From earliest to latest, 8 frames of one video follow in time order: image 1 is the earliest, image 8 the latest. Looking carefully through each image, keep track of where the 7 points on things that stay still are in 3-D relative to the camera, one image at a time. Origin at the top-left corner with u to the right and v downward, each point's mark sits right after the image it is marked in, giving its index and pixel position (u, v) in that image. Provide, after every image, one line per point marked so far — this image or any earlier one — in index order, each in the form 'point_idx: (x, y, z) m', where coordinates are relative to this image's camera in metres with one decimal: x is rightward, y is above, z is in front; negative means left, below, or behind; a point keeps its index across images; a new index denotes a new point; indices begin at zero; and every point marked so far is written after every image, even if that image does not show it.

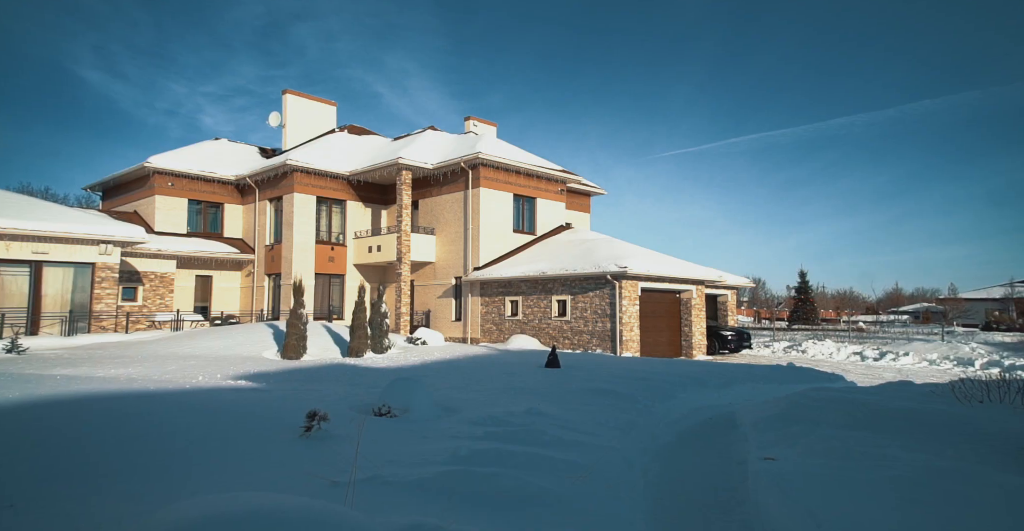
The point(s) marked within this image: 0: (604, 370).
0: (+2.1, -2.6, +15.9) m
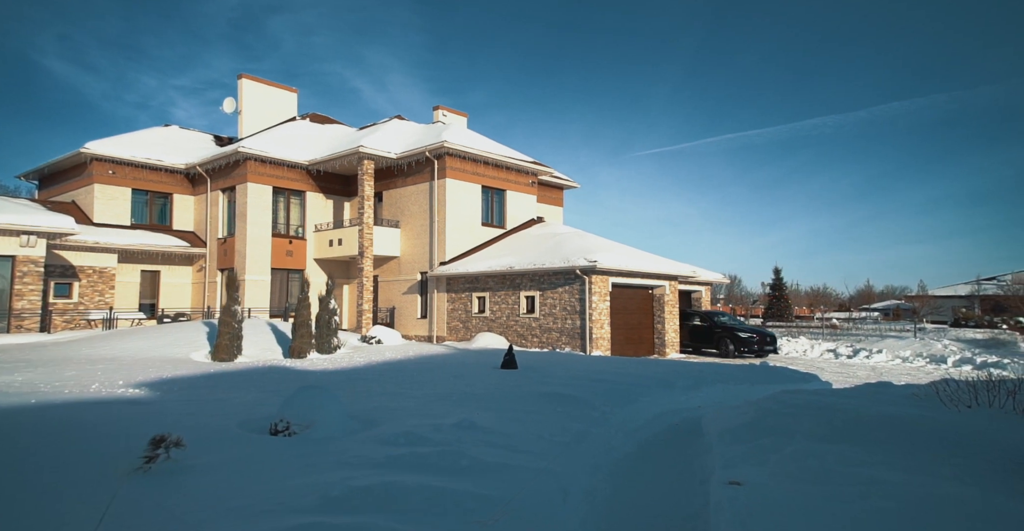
0: (+1.2, -2.5, +15.1) m
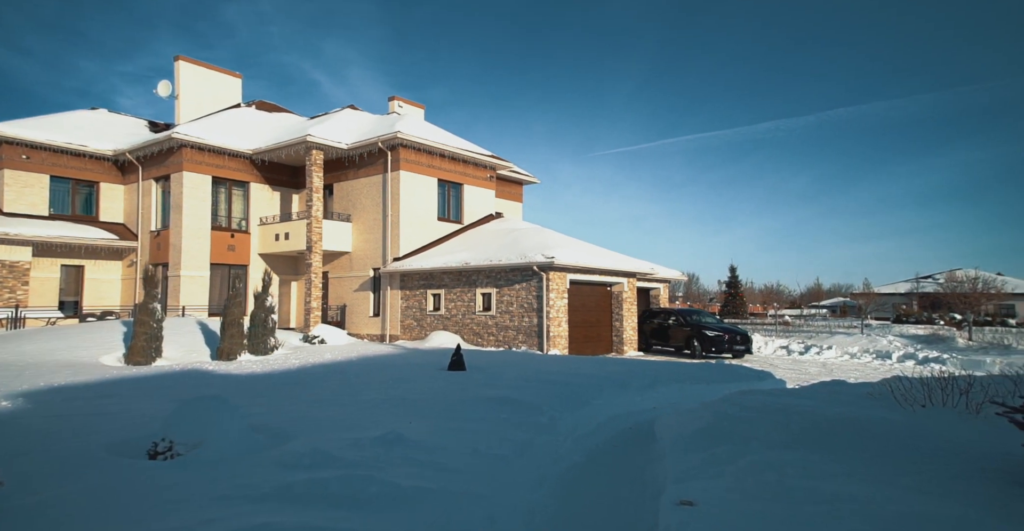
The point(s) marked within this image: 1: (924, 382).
0: (+0.1, -2.4, +14.5) m
1: (+9.1, -2.6, +14.6) m
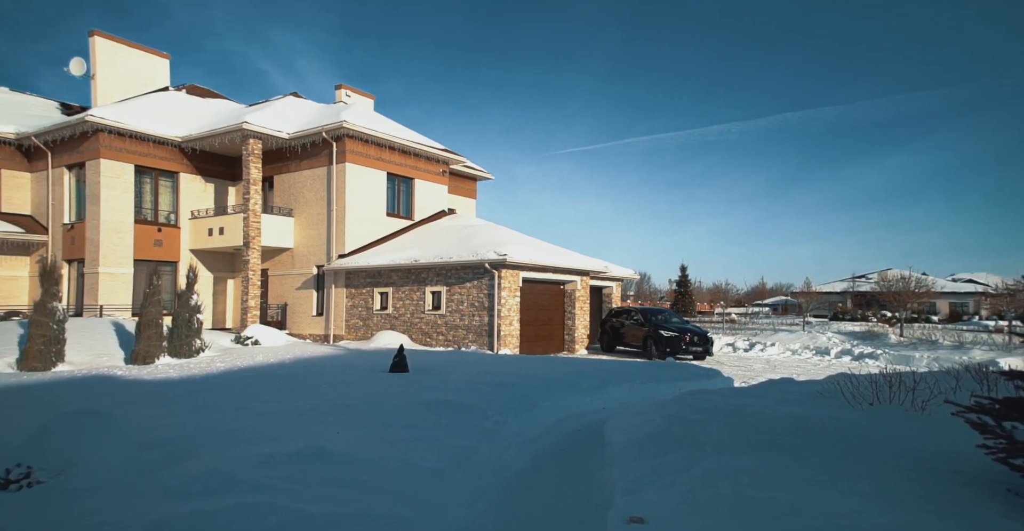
0: (-1.1, -2.3, +13.9) m
1: (+8.0, -2.6, +14.6) m
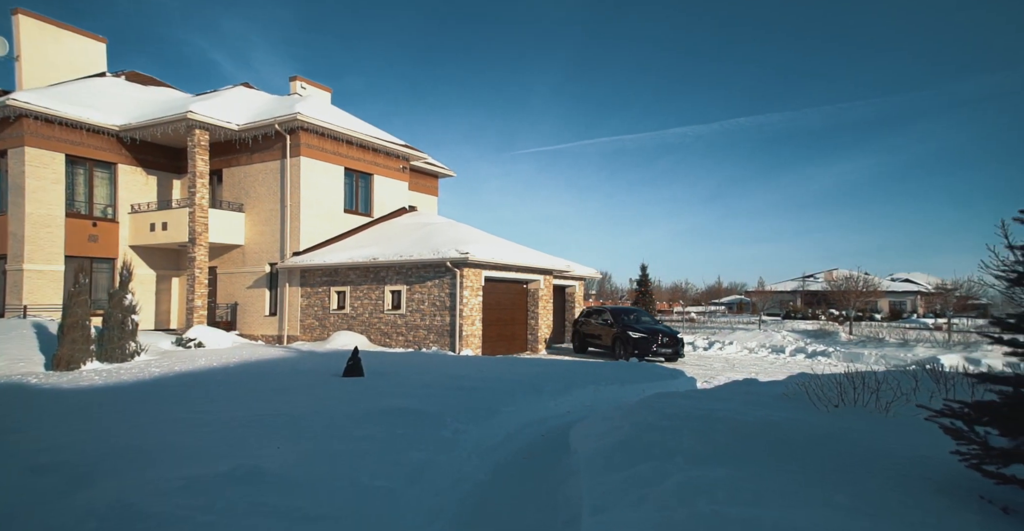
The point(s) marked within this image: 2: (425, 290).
0: (-1.9, -2.3, +13.3) m
1: (+7.1, -2.6, +14.5) m
2: (-2.7, -0.8, +19.8) m
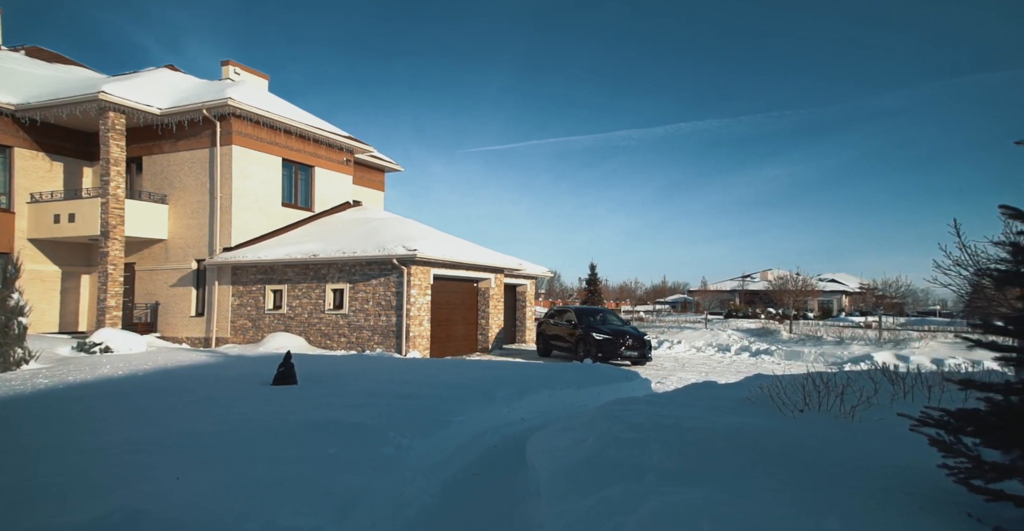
0: (-2.8, -2.2, +12.1) m
1: (+6.0, -2.5, +14.0) m
2: (-4.1, -0.7, +18.6) m
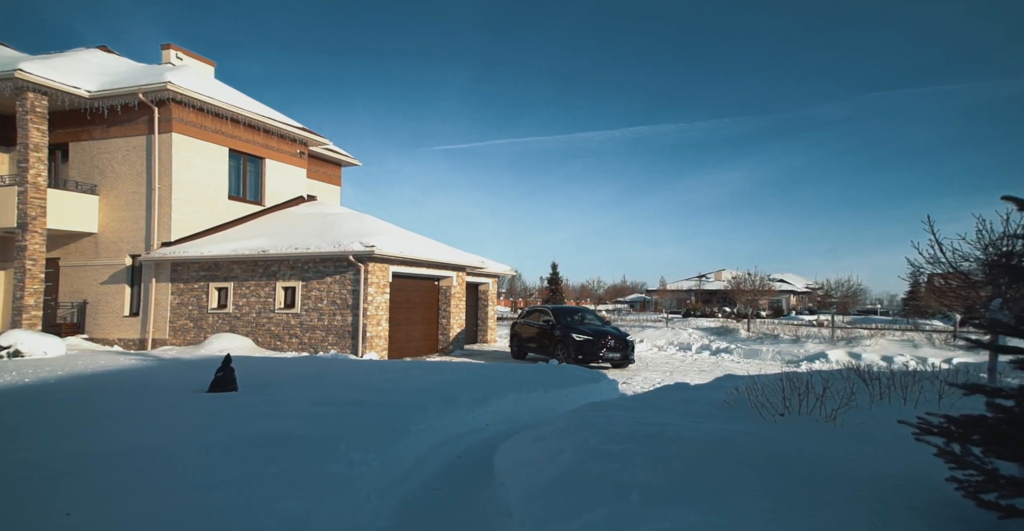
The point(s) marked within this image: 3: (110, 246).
0: (-3.4, -2.1, +11.0) m
1: (+5.3, -2.4, +13.4) m
2: (-5.1, -0.6, +17.4) m
3: (-12.0, +0.6, +19.5) m
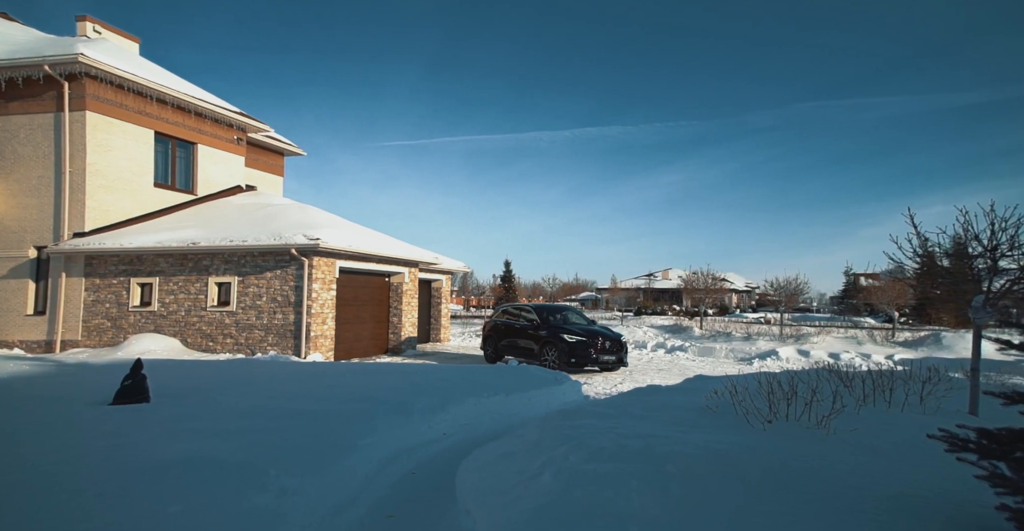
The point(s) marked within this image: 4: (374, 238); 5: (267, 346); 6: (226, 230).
0: (-4.0, -2.0, +9.4) m
1: (+4.5, -2.3, +12.5) m
2: (-6.2, -0.4, +15.7) m
3: (-13.2, +0.8, +17.3) m
4: (-4.0, +0.9, +18.9) m
5: (-6.0, -2.0, +15.5) m
6: (-7.6, +1.0, +16.9) m
